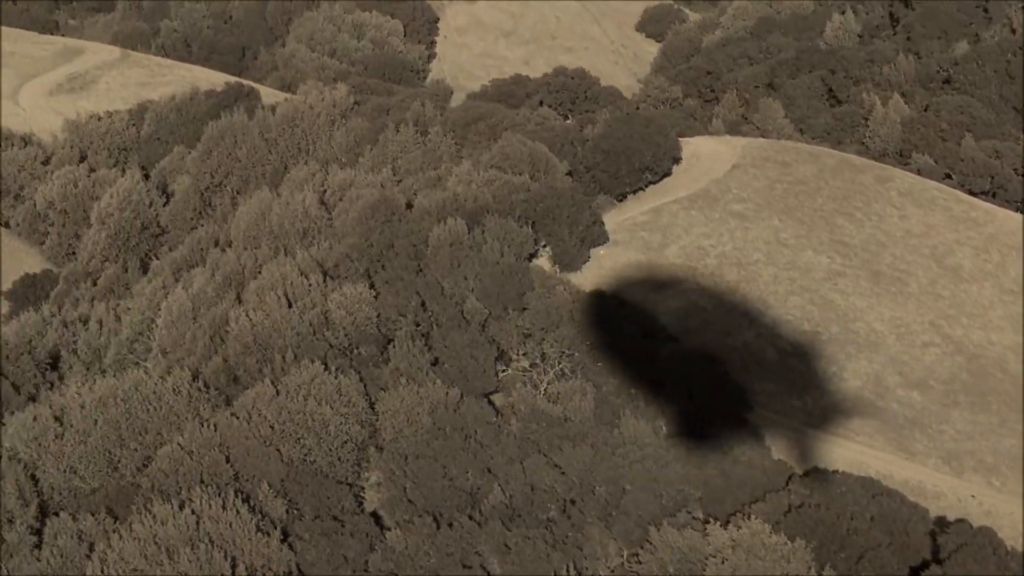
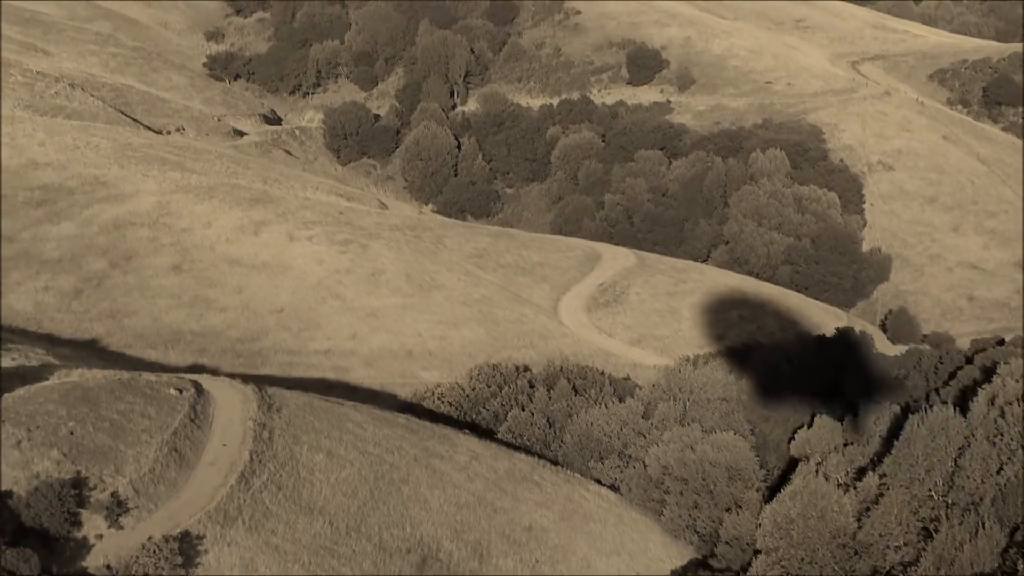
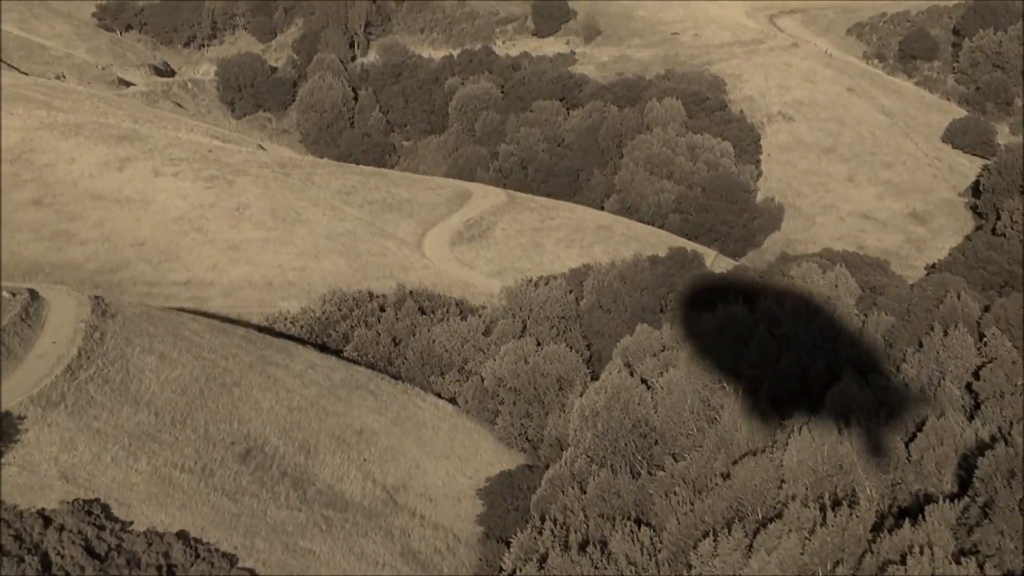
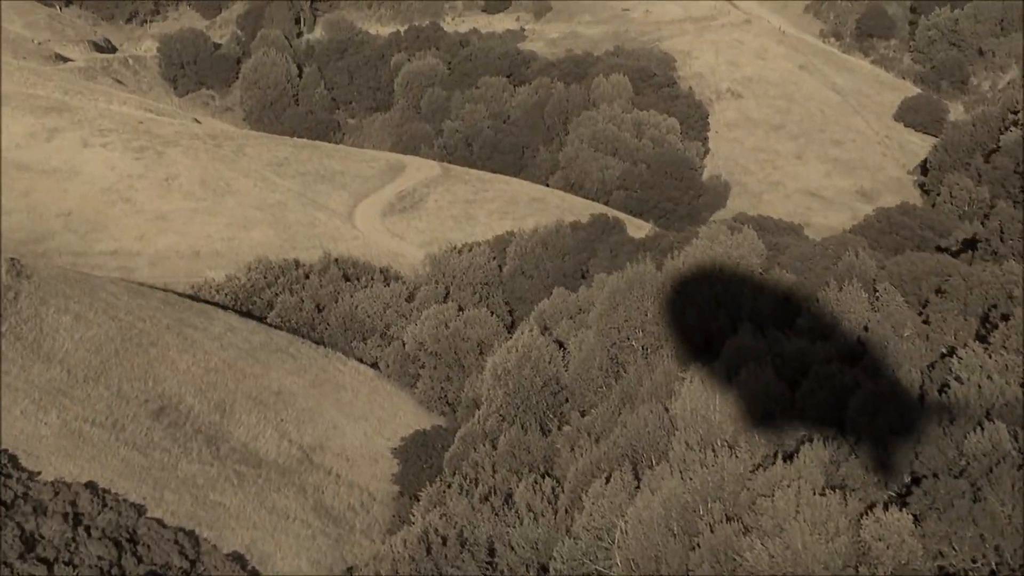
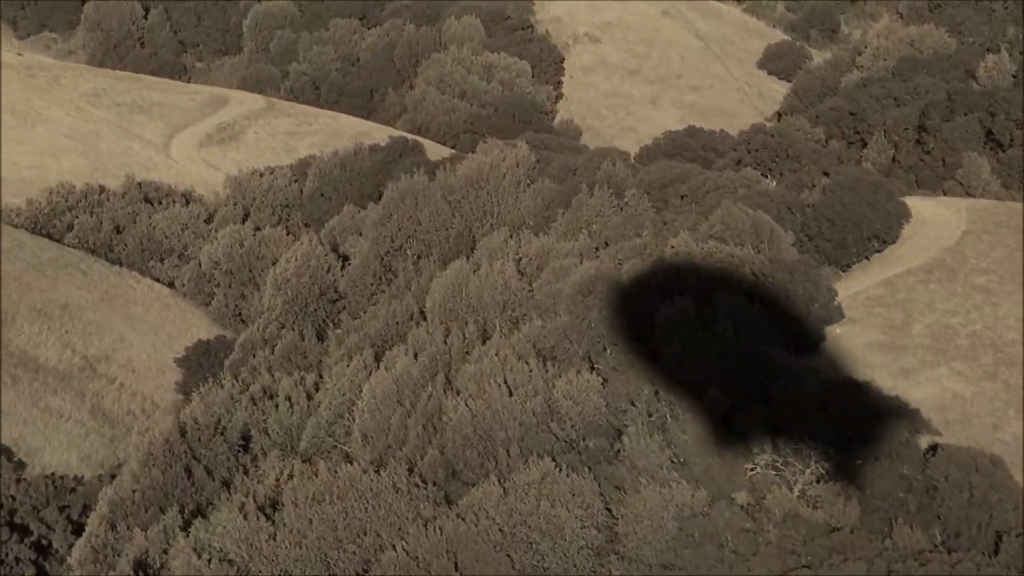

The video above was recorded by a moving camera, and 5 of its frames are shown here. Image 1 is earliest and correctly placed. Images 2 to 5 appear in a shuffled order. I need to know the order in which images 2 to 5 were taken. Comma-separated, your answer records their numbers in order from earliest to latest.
5, 4, 3, 2
